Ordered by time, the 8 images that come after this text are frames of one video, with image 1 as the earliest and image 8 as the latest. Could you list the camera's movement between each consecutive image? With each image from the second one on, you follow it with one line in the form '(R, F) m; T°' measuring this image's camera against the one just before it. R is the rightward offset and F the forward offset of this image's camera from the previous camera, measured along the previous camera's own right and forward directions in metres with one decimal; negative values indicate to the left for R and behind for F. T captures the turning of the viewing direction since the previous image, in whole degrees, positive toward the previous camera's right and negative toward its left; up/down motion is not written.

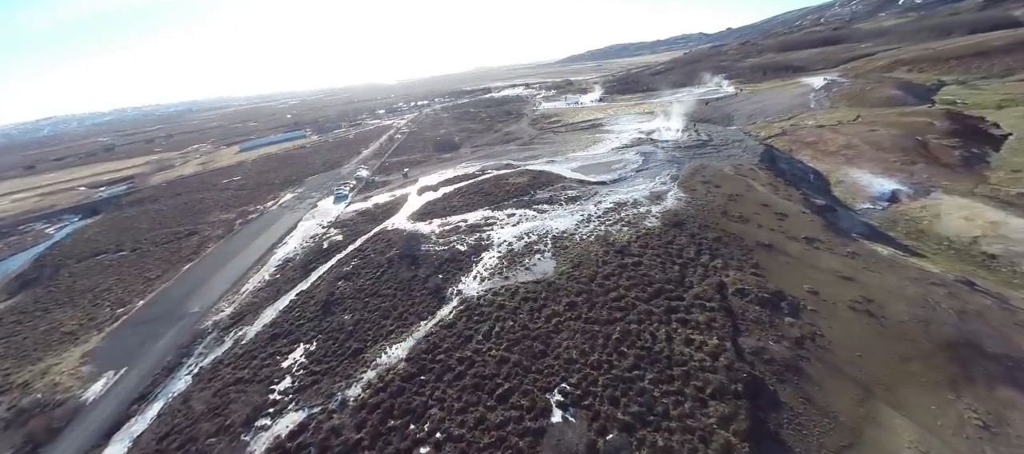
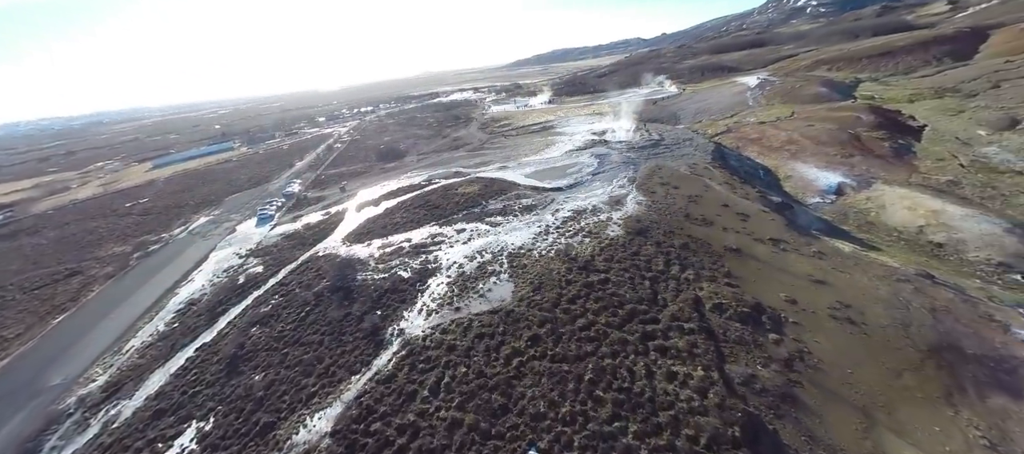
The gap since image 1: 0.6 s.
(+0.6, +2.5) m; +7°
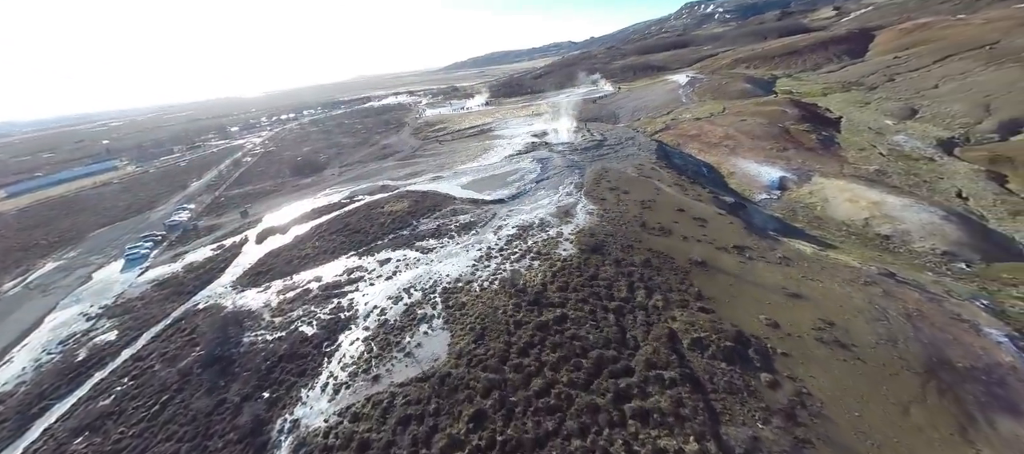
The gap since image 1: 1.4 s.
(+0.9, +3.2) m; +9°
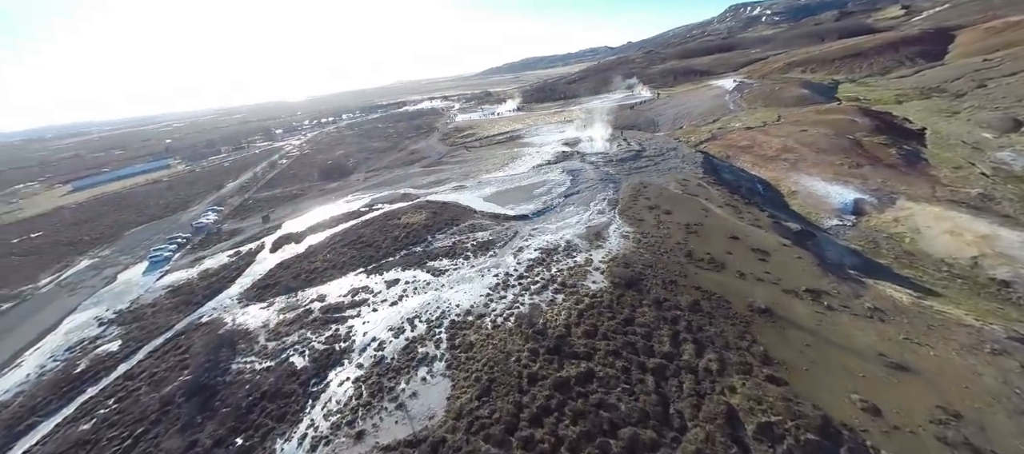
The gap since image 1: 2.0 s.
(+0.2, +2.1) m; -5°
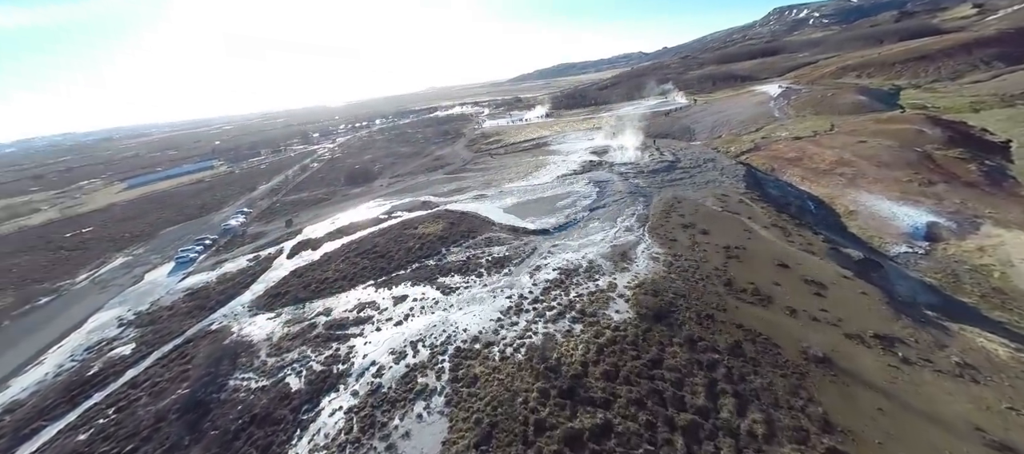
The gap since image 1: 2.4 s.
(+0.4, +1.3) m; -4°
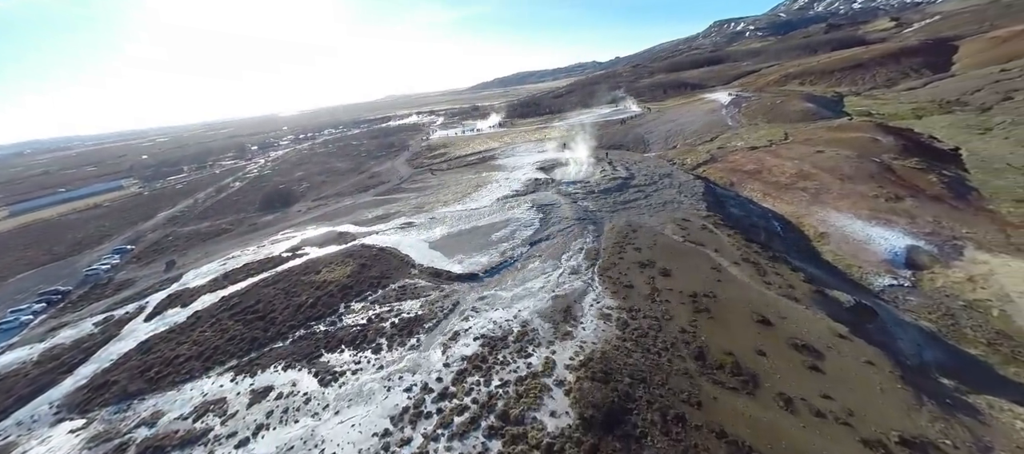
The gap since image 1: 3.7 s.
(+2.3, +3.8) m; +5°
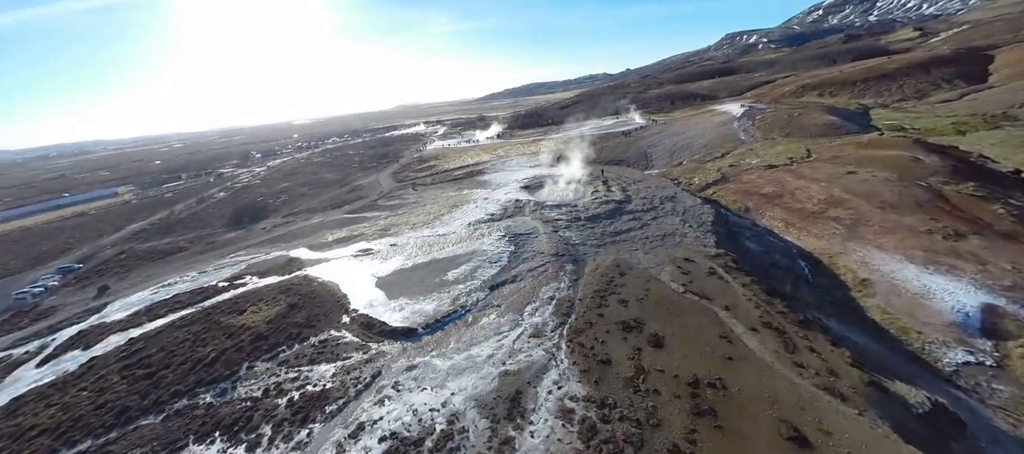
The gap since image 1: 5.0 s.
(+2.1, +3.2) m; -1°
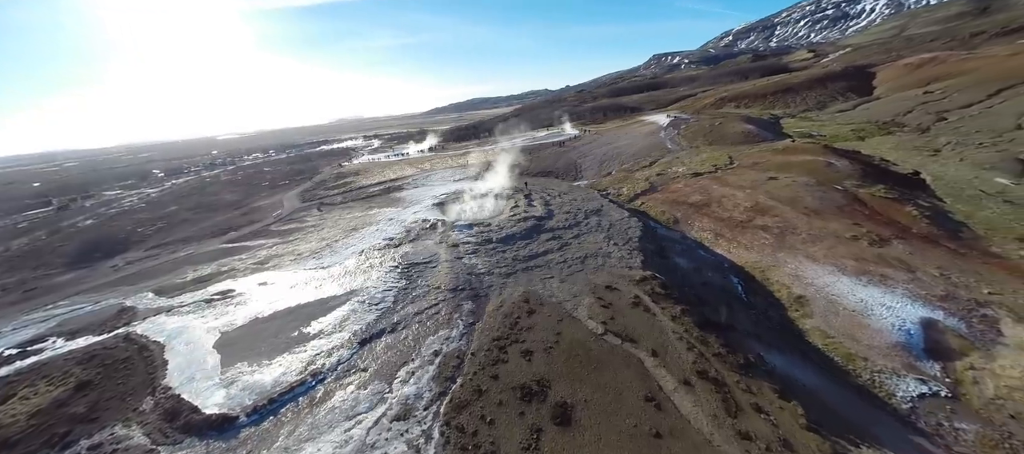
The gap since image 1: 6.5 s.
(+2.4, +2.7) m; +8°
